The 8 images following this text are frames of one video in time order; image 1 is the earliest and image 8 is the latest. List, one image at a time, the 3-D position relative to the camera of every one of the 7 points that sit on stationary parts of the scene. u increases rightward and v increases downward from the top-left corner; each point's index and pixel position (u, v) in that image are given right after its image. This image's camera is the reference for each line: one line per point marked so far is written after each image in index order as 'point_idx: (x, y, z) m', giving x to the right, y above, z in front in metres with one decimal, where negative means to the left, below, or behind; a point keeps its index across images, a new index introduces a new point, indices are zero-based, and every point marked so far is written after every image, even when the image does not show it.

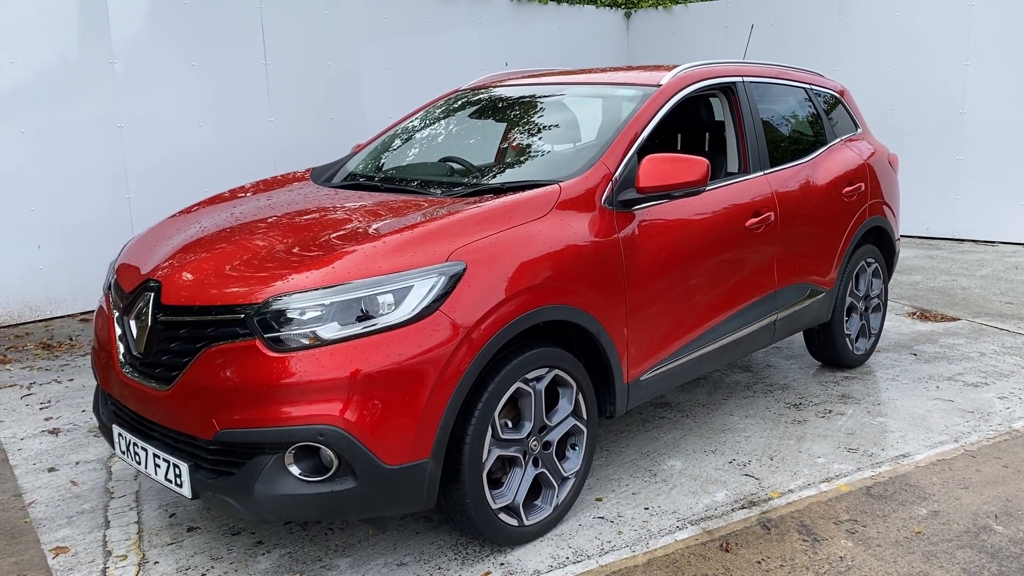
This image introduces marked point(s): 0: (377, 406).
0: (-0.3, -0.3, +2.3) m
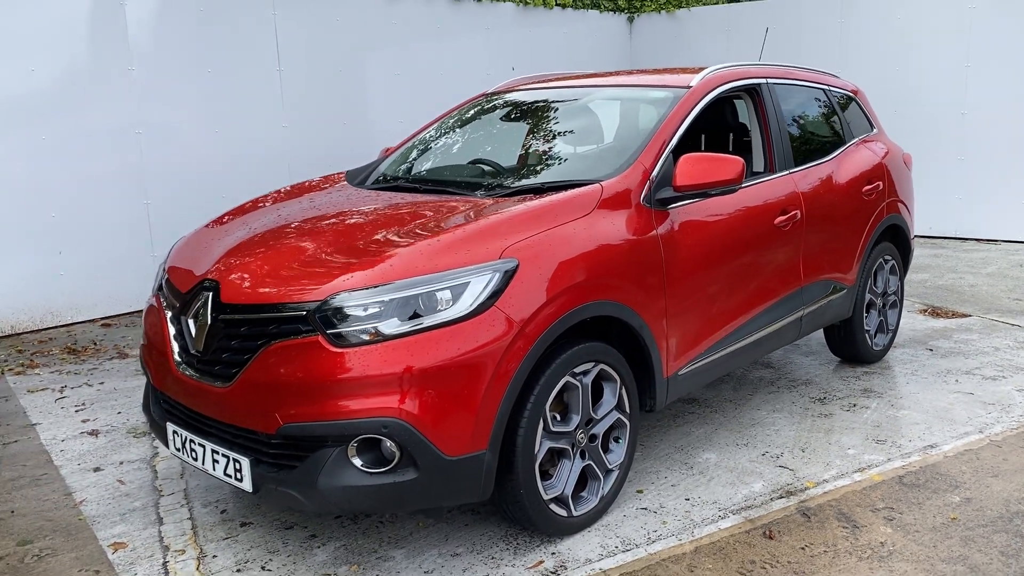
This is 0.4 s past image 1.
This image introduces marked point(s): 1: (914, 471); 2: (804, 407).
0: (-0.2, -0.3, +2.3) m
1: (+1.4, -0.6, +3.1) m
2: (+1.3, -0.5, +3.8) m
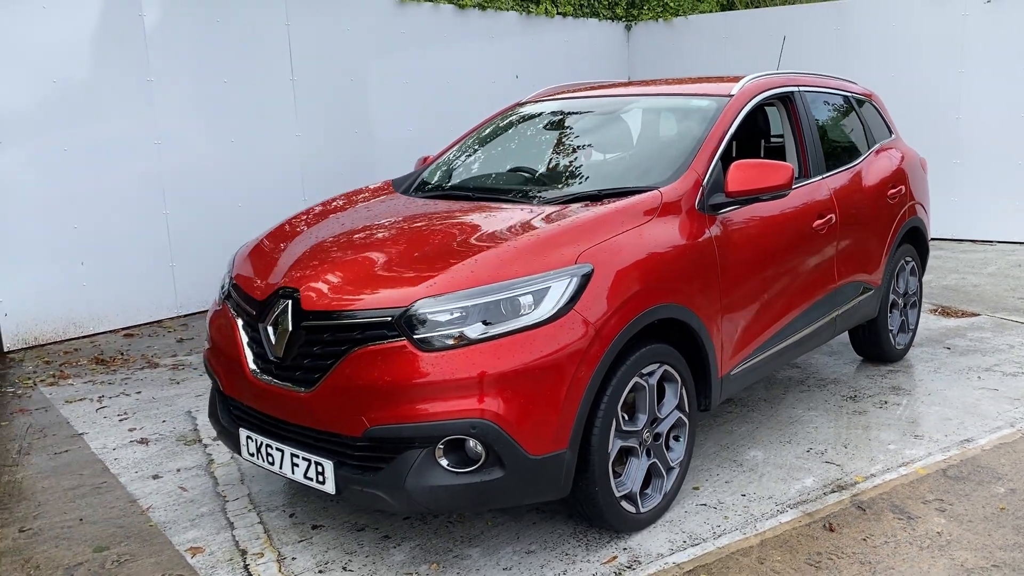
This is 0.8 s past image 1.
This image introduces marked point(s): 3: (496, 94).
0: (0.0, -0.3, +2.4) m
1: (+1.6, -0.6, +3.2) m
2: (+1.4, -0.5, +3.9) m
3: (-0.1, +1.8, +8.4) m
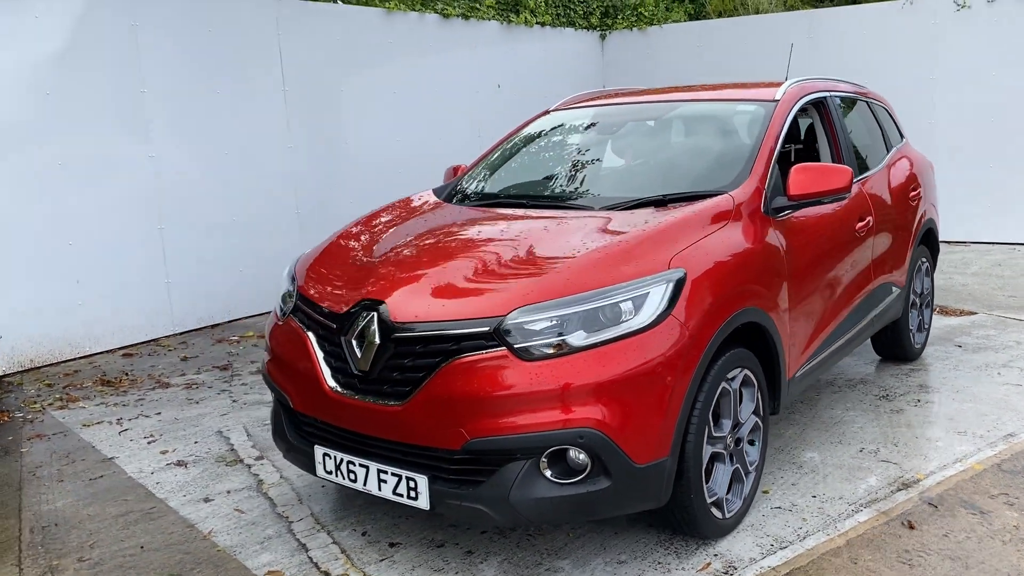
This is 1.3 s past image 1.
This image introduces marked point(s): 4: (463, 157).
0: (+0.3, -0.3, +2.4) m
1: (+1.9, -0.6, +3.3) m
2: (+1.6, -0.5, +4.0) m
3: (-0.3, +1.7, +8.4) m
4: (-0.4, +1.2, +8.3) m
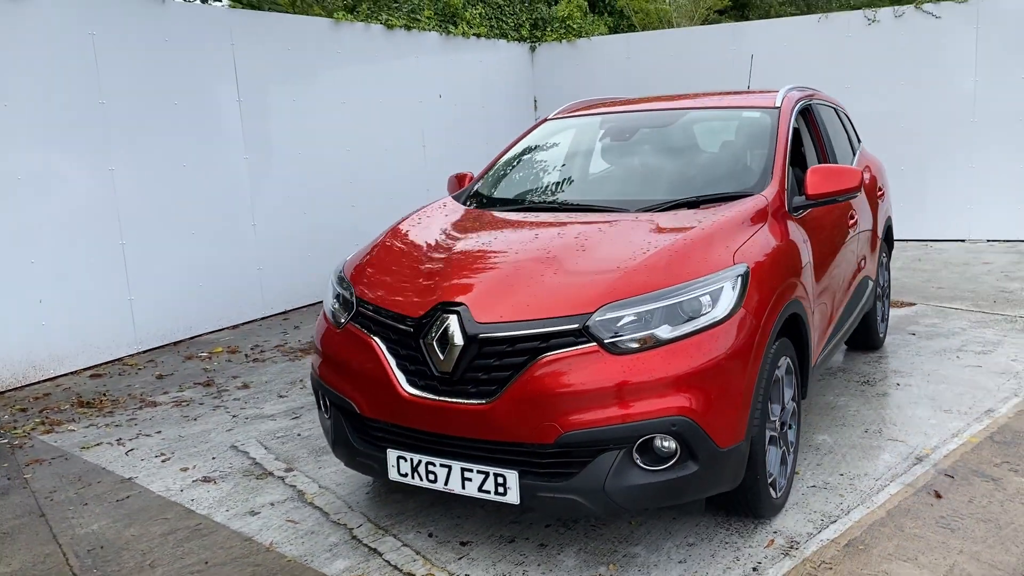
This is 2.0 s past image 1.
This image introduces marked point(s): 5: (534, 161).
0: (+0.6, -0.3, +2.5) m
1: (+2.0, -0.6, +3.6) m
2: (+1.7, -0.5, +4.3) m
3: (-0.8, +1.6, +8.4) m
4: (-1.0, +1.1, +8.3) m
5: (+0.2, +0.5, +4.1) m
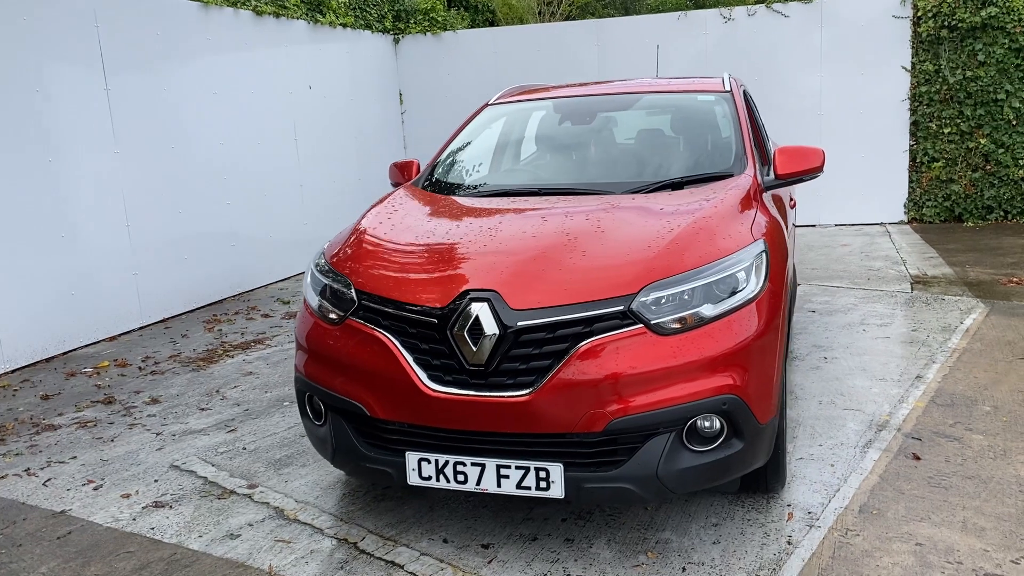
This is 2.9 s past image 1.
0: (+0.7, -0.2, +2.5) m
1: (+1.8, -0.5, +3.9) m
2: (+1.4, -0.4, +4.5) m
3: (-2.0, +1.6, +8.0) m
4: (-2.0, +1.1, +7.9) m
5: (-0.1, +0.6, +4.0) m
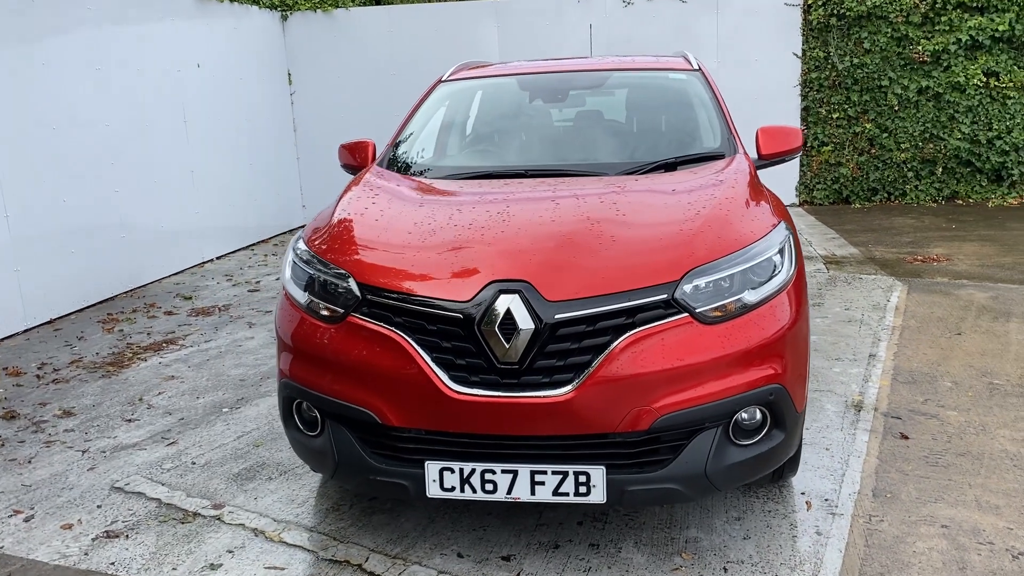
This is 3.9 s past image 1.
0: (+0.7, -0.2, +2.4) m
1: (+1.7, -0.4, +4.0) m
2: (+1.2, -0.3, +4.5) m
3: (-2.7, +1.7, +7.4) m
4: (-2.8, +1.2, +7.2) m
5: (-0.2, +0.6, +3.7) m
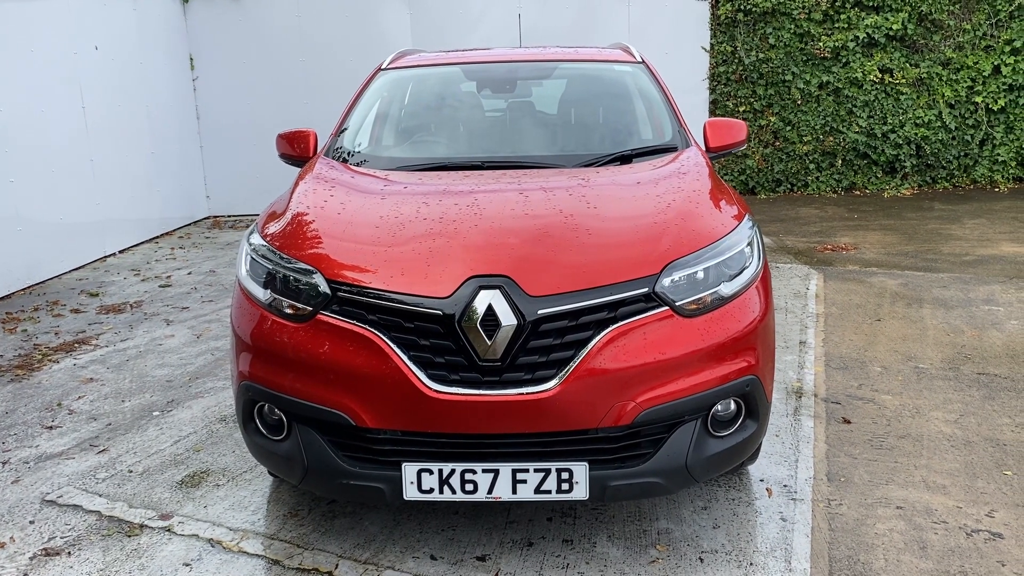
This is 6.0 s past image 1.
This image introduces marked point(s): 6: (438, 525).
0: (+0.7, -0.2, +2.4) m
1: (+1.4, -0.3, +4.1) m
2: (+0.9, -0.3, +4.5) m
3: (-3.4, +1.7, +7.0) m
4: (-3.4, +1.2, +6.8) m
5: (-0.5, +0.7, +3.6) m
6: (-0.2, -0.7, +2.6) m
